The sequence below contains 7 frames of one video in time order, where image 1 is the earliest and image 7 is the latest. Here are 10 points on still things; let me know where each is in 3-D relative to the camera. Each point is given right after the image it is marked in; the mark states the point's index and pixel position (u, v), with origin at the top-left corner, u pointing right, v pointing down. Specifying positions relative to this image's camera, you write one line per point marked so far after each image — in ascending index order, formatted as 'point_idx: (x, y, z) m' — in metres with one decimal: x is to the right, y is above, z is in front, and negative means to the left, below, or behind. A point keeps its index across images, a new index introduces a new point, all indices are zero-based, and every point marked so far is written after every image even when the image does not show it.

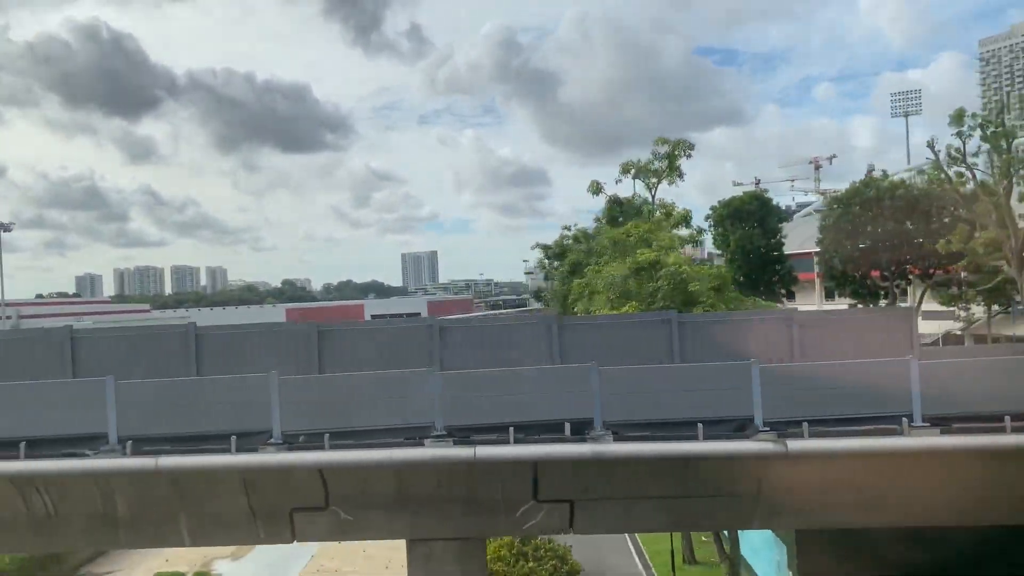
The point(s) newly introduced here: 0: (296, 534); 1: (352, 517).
0: (-2.1, -2.4, +8.2) m
1: (-1.5, -2.2, +8.1) m
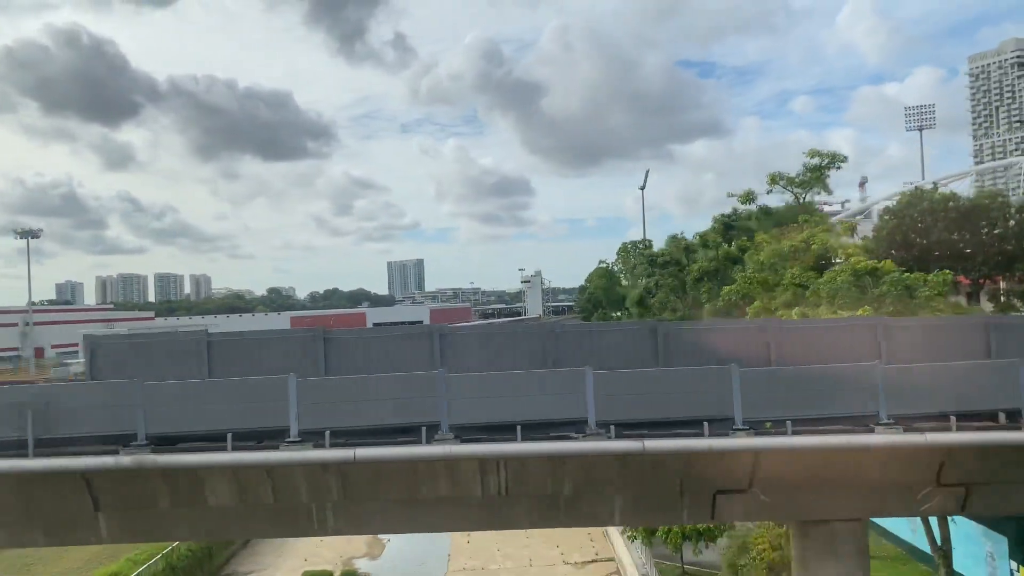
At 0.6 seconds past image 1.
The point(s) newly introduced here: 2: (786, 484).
0: (+2.1, -2.4, +8.9) m
1: (+2.7, -2.2, +8.8) m
2: (+2.8, -2.0, +8.8) m
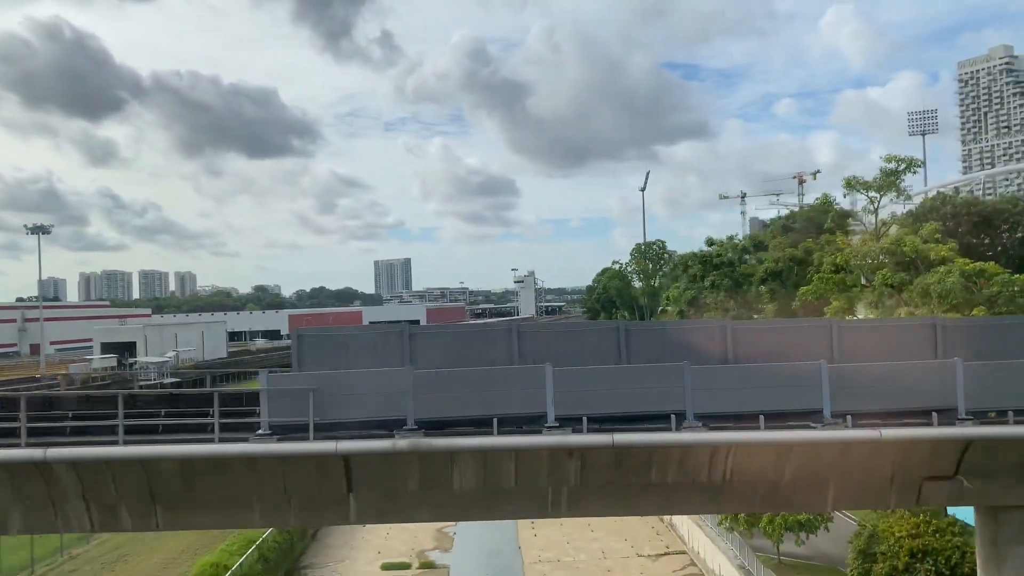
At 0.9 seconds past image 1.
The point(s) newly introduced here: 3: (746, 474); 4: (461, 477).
0: (+4.5, -2.4, +9.5) m
1: (+5.1, -2.2, +9.4) m
2: (+5.2, -2.0, +9.3) m
3: (+2.5, -2.0, +9.1) m
4: (-0.5, -2.0, +8.9) m
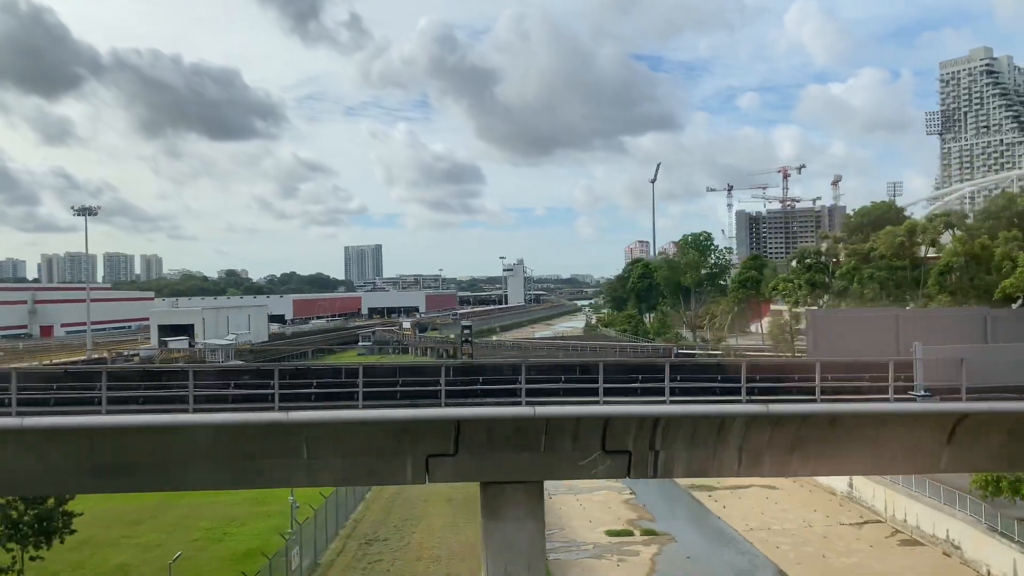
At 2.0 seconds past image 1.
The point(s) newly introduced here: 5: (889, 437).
0: (+11.7, -2.3, +11.6) m
1: (+12.3, -2.1, +11.5) m
2: (+12.4, -2.0, +11.5) m
3: (+9.7, -1.9, +11.2) m
4: (+6.7, -1.8, +10.8) m
5: (+4.7, -1.9, +10.7) m
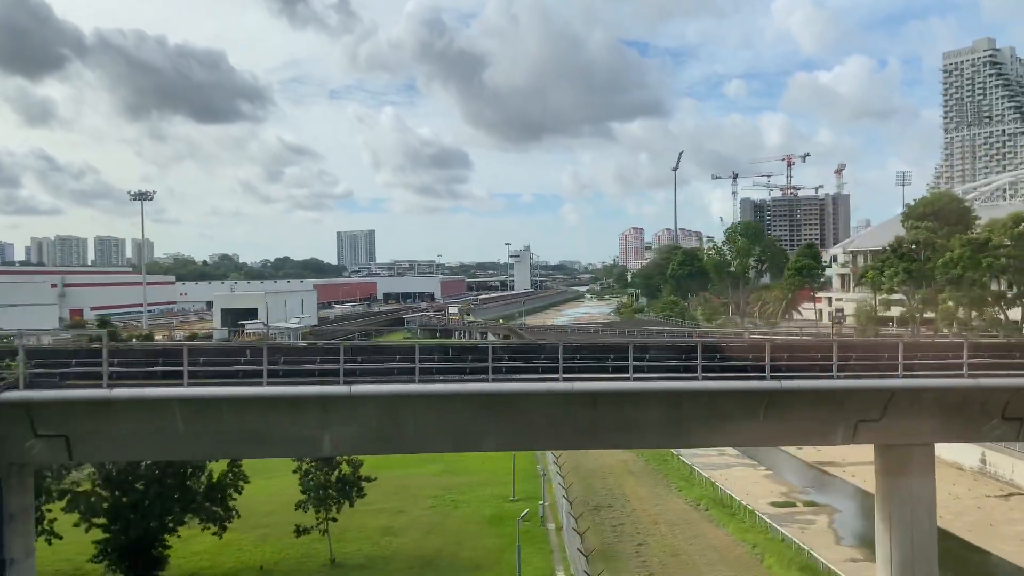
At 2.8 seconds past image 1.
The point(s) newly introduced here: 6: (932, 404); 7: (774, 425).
0: (+17.5, -2.1, +13.4) m
1: (+18.0, -2.0, +13.3) m
2: (+18.2, -1.8, +13.3) m
3: (+15.5, -1.7, +12.9) m
4: (+12.4, -1.7, +12.6) m
5: (+10.5, -1.7, +12.4) m
6: (+5.8, -1.6, +11.7) m
7: (+3.6, -1.9, +11.7) m
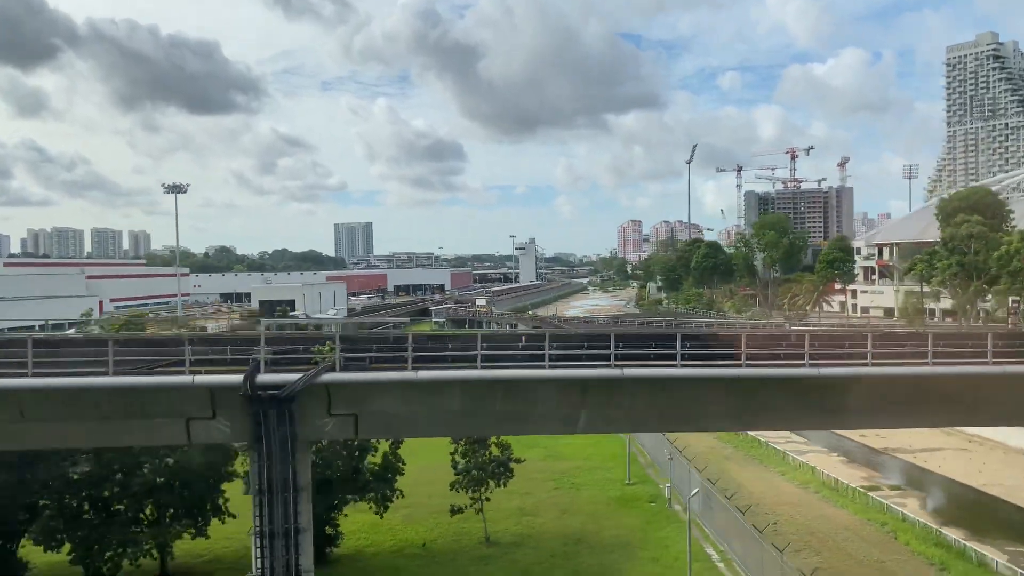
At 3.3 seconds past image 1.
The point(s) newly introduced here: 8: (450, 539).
0: (+20.8, -2.0, +14.5) m
1: (+21.4, -1.8, +14.4) m
2: (+21.5, -1.7, +14.4) m
3: (+18.8, -1.6, +14.0) m
4: (+15.8, -1.6, +13.6) m
5: (+13.8, -1.6, +13.4) m
6: (+9.1, -1.5, +12.7) m
7: (+6.9, -1.8, +12.7) m
8: (-1.4, -5.7, +19.3) m
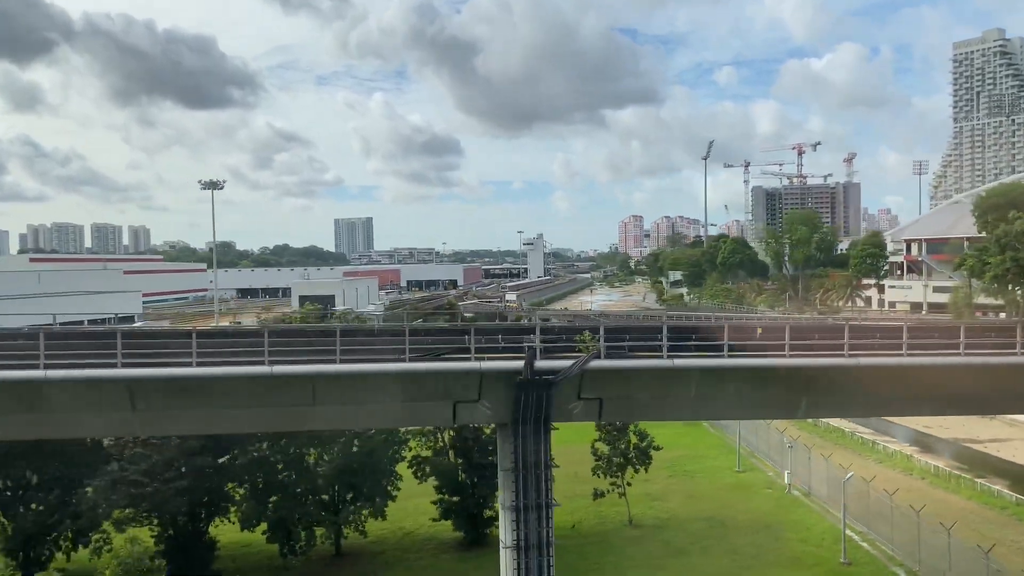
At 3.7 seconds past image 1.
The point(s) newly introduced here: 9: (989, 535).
0: (+24.2, -1.9, +15.5) m
1: (+24.7, -1.7, +15.4) m
2: (+24.9, -1.6, +15.4) m
3: (+22.2, -1.5, +15.0) m
4: (+19.2, -1.5, +14.6) m
5: (+17.2, -1.5, +14.4) m
6: (+12.5, -1.4, +13.7) m
7: (+10.3, -1.7, +13.7) m
8: (+2.0, -5.6, +20.2) m
9: (+10.6, -5.5, +19.0) m
